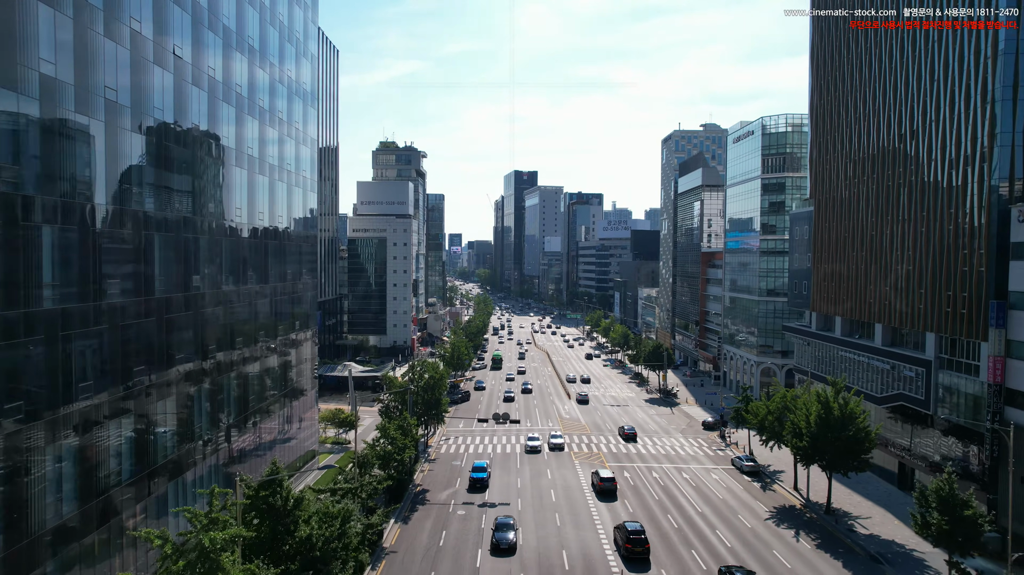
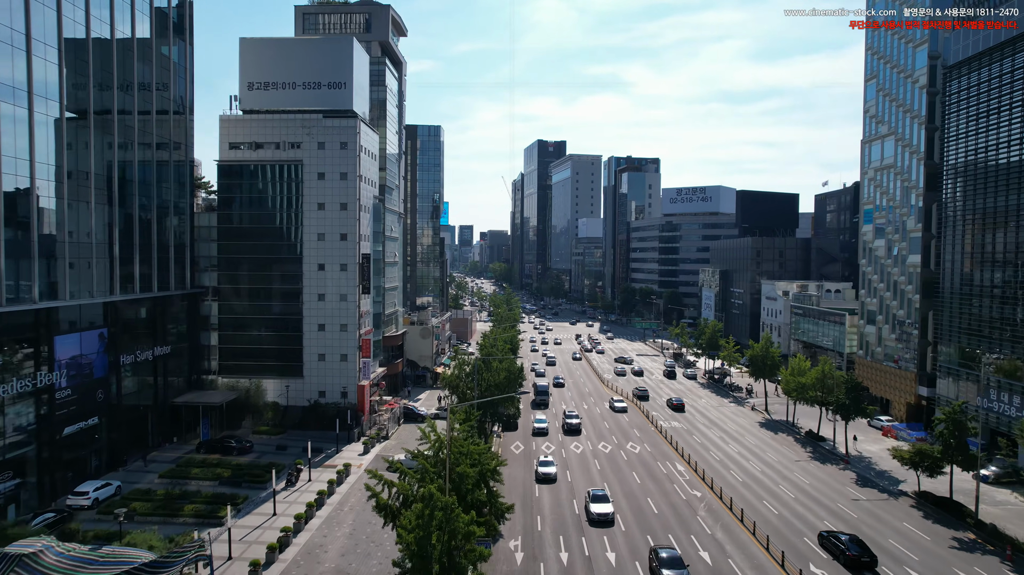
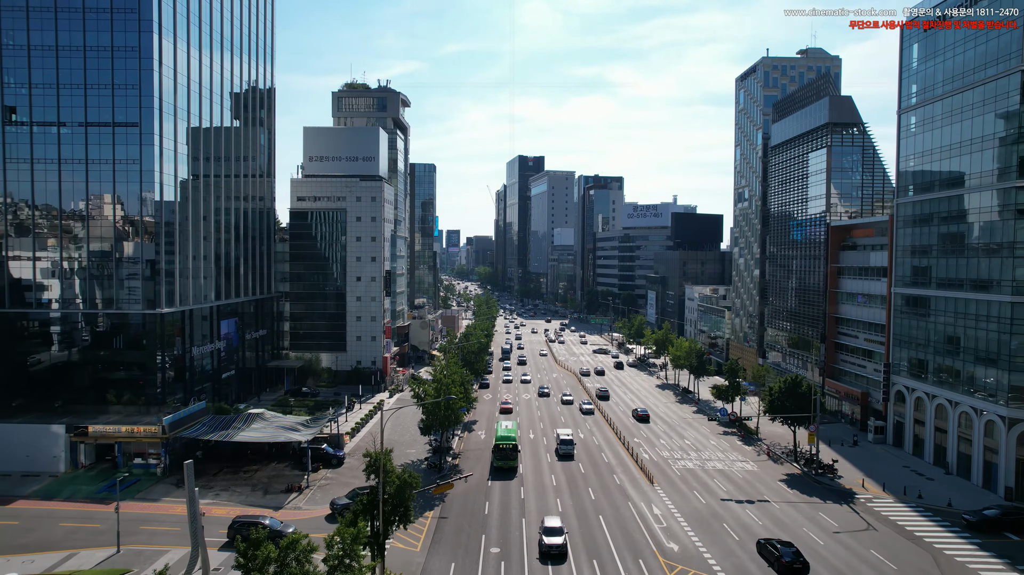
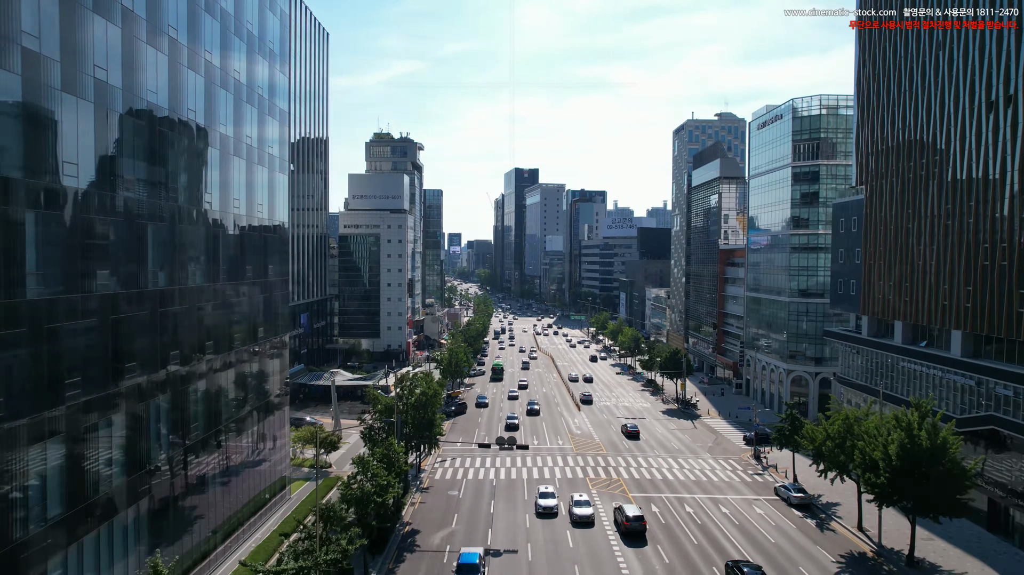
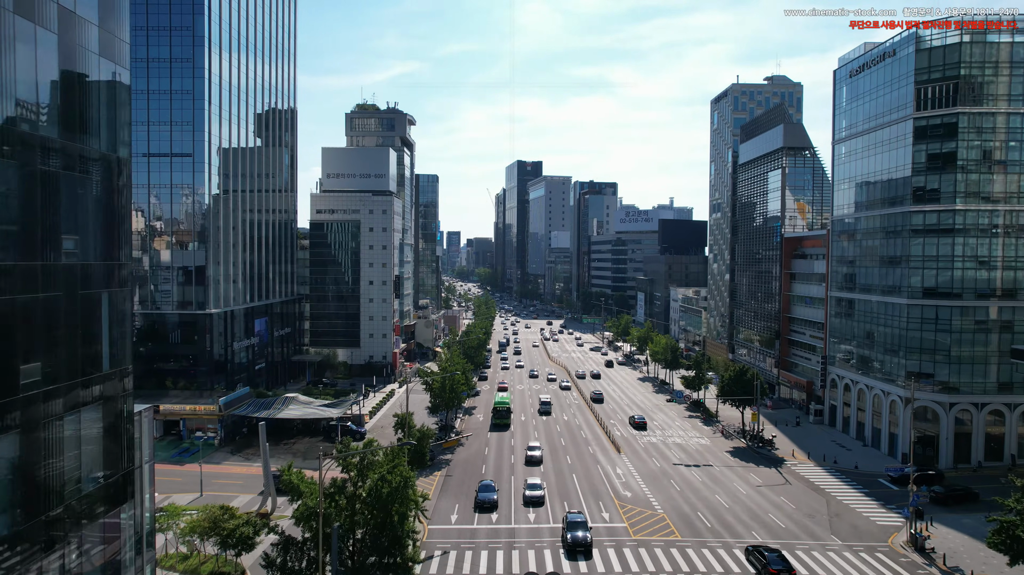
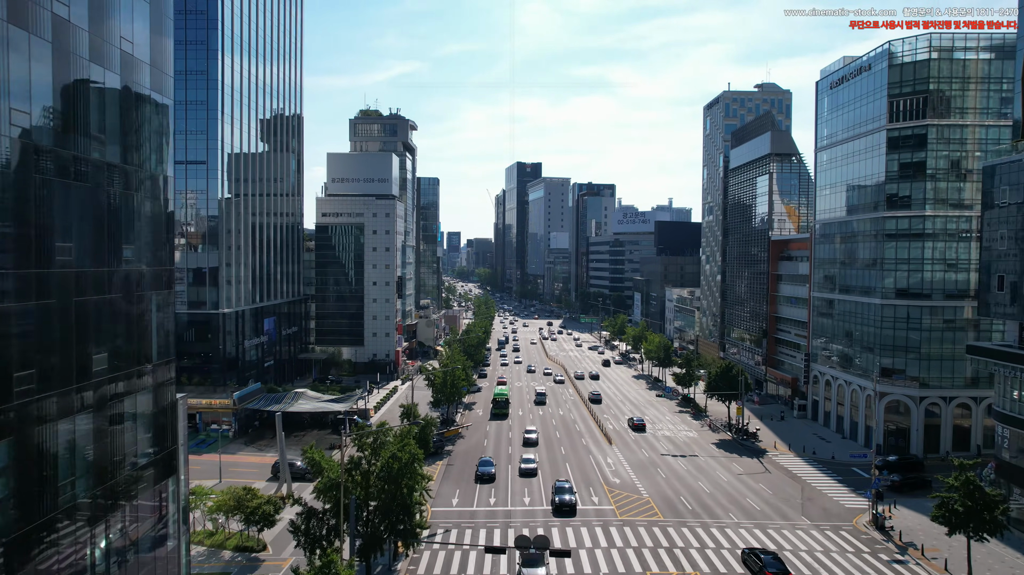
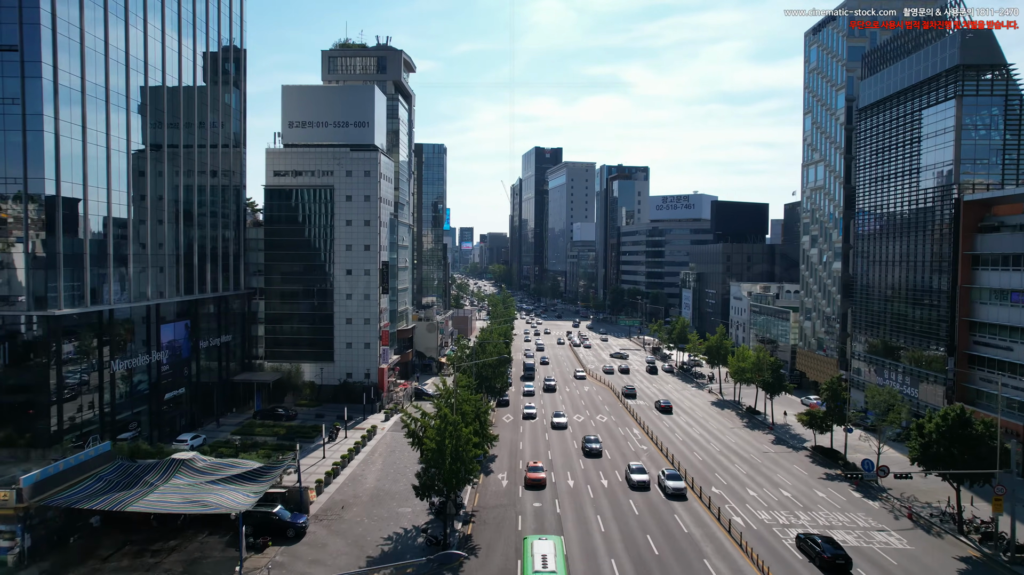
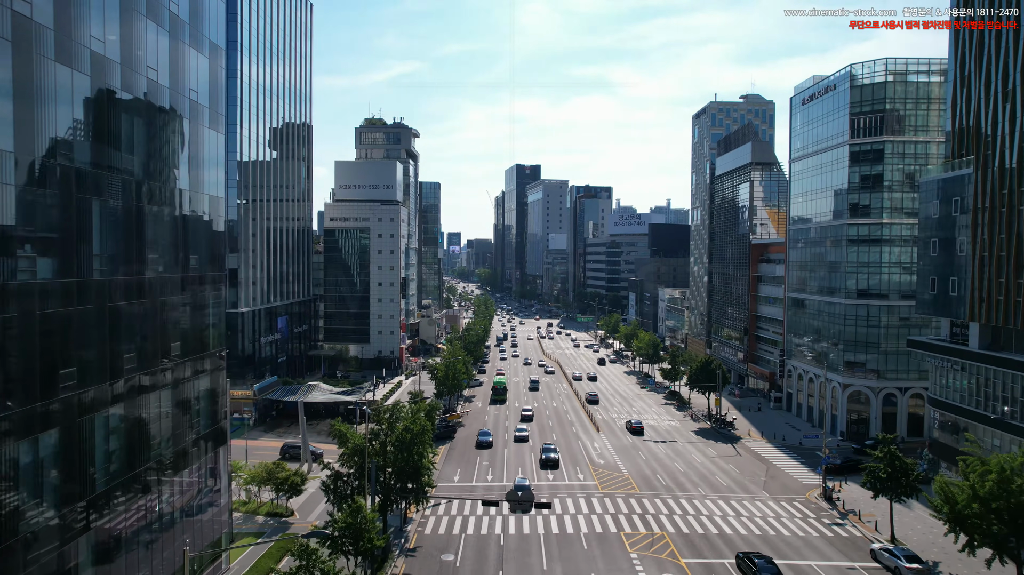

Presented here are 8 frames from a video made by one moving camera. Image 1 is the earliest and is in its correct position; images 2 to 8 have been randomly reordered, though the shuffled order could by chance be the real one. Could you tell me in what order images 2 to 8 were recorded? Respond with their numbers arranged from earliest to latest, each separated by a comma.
4, 8, 6, 5, 3, 7, 2
